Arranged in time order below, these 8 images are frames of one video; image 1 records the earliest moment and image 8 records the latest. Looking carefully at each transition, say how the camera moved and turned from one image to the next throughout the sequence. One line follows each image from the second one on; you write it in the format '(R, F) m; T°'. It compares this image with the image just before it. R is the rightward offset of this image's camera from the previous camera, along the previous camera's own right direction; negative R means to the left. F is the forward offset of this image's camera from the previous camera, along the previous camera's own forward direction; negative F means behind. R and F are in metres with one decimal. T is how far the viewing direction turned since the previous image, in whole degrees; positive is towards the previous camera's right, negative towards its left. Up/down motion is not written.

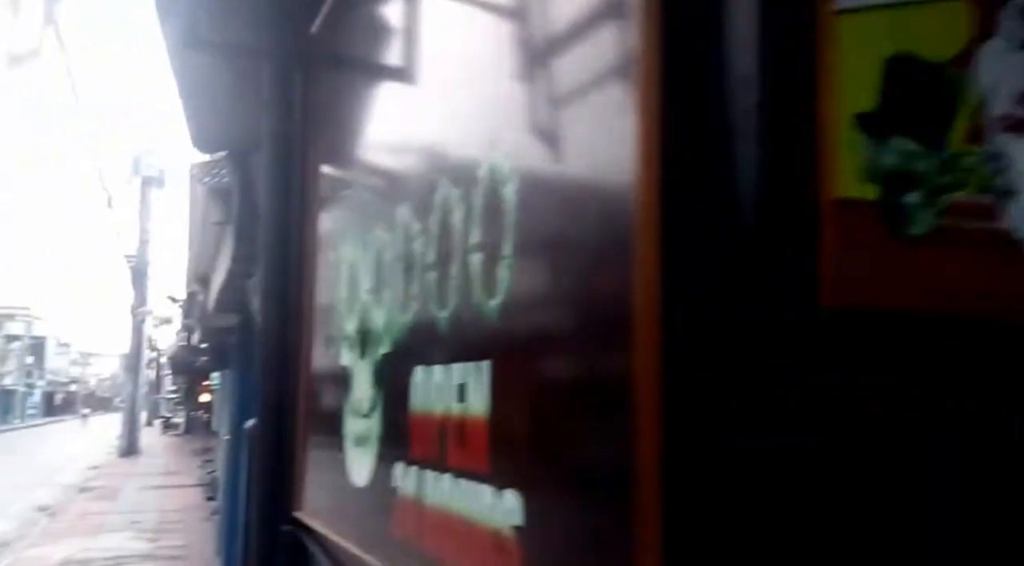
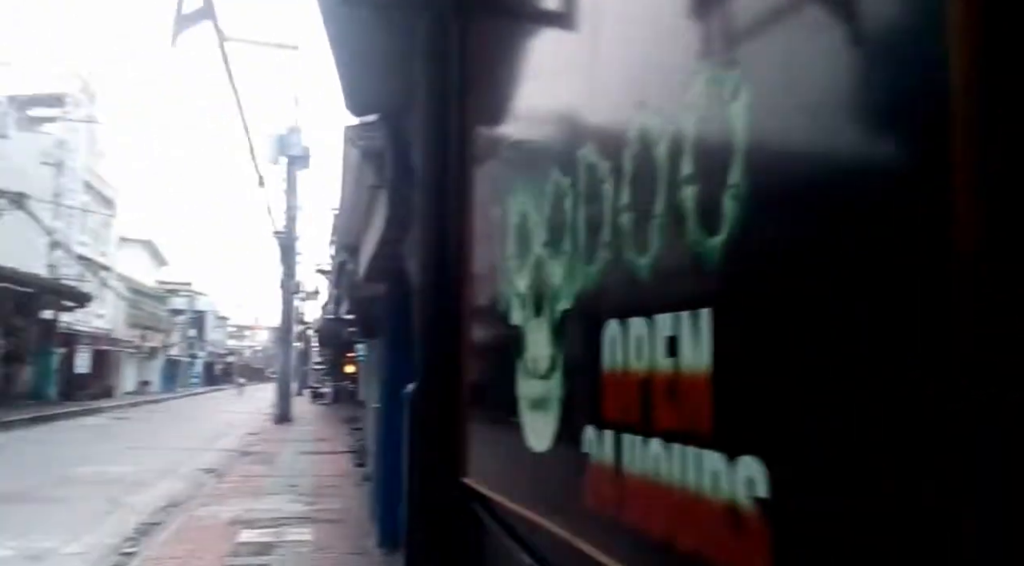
(-0.2, +0.3) m; -9°
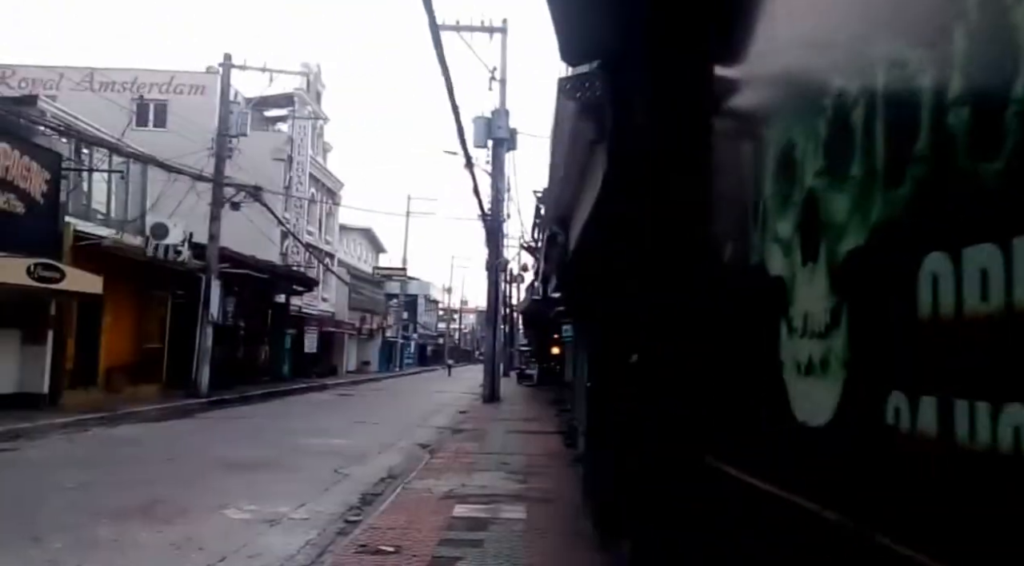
(-0.2, +0.4) m; -14°
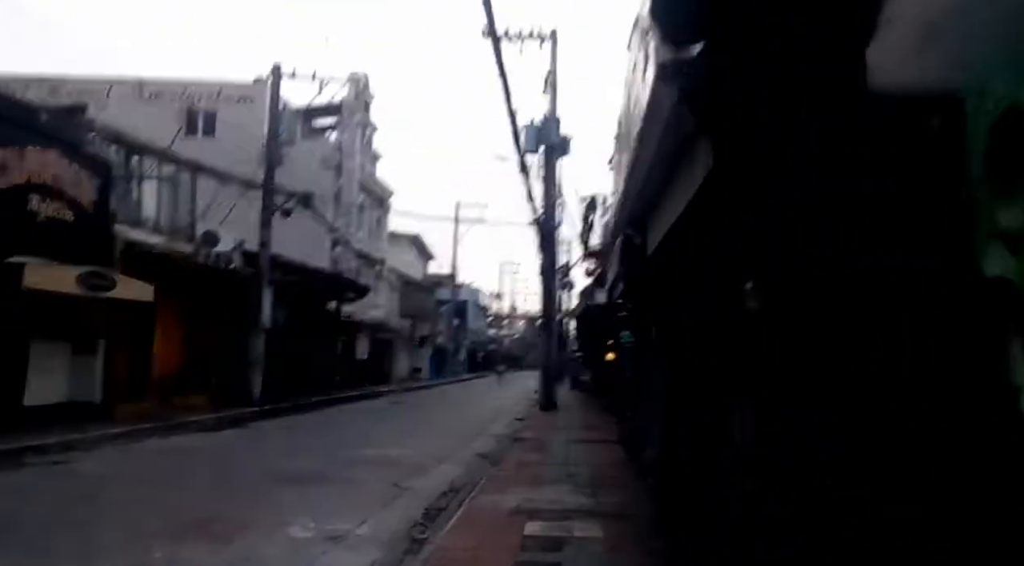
(-0.2, +0.6) m; -3°
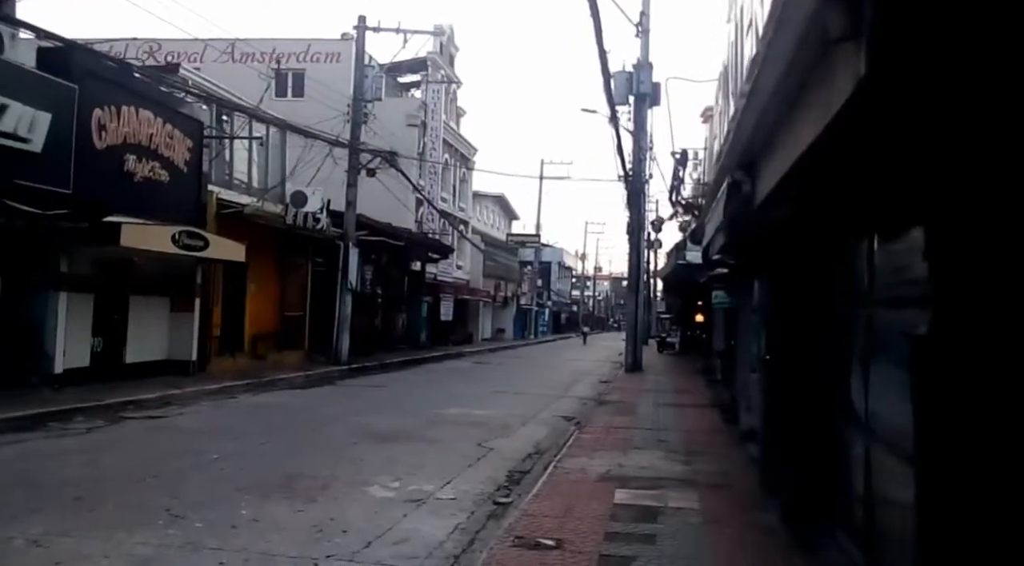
(-0.1, +0.3) m; -6°
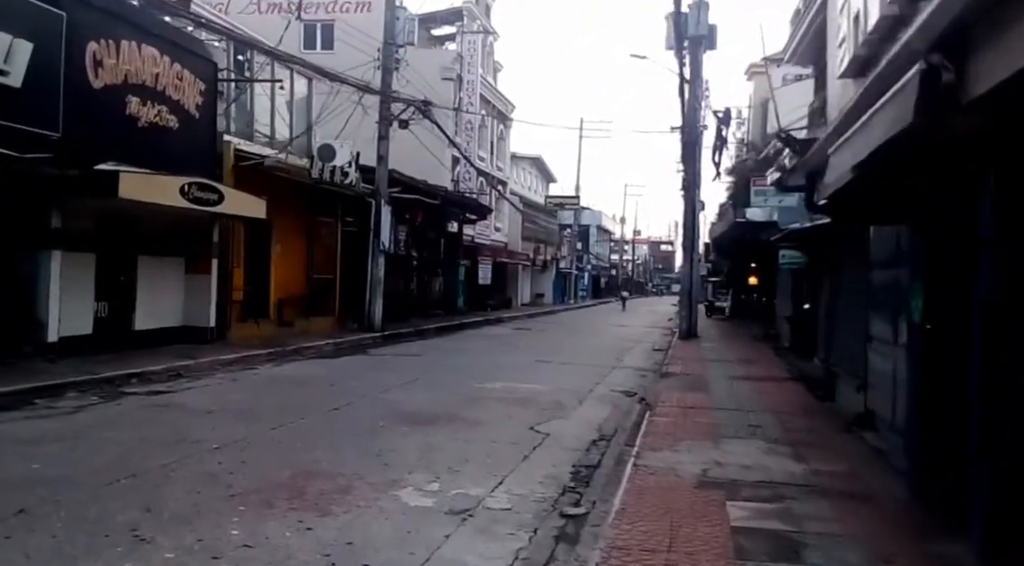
(-0.2, +1.6) m; -2°
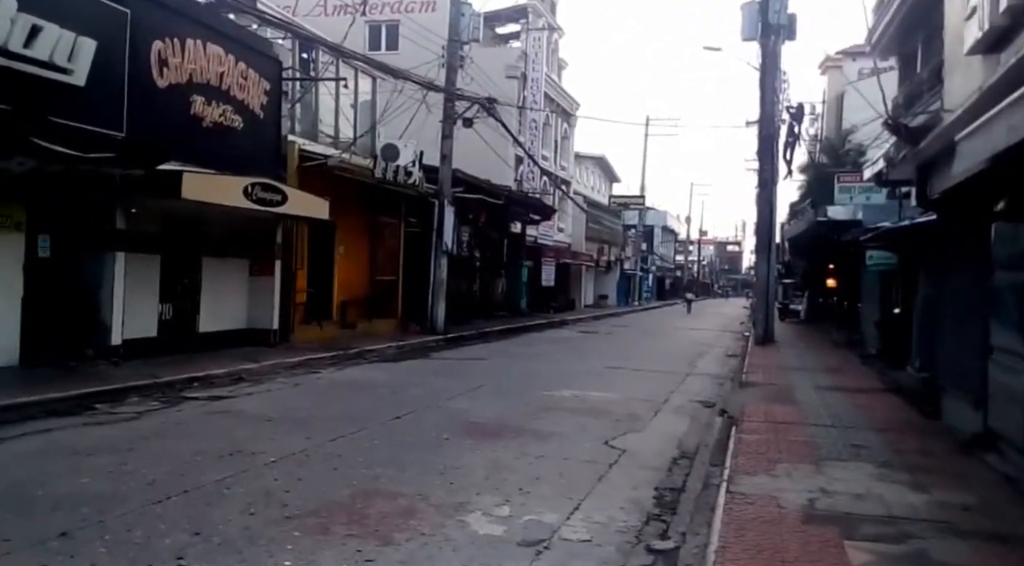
(-0.1, +0.5) m; -4°
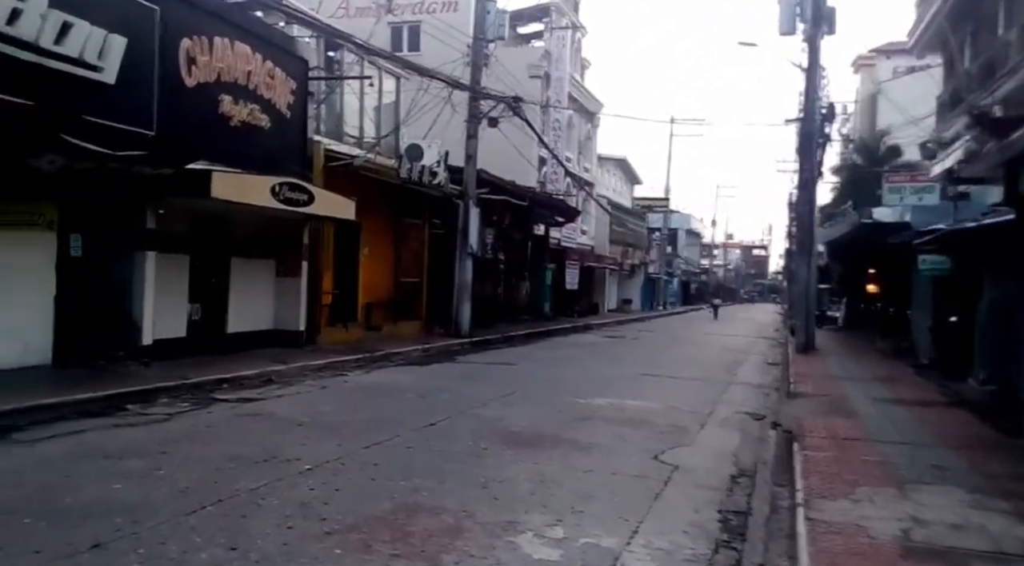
(-0.2, +0.2) m; -1°
